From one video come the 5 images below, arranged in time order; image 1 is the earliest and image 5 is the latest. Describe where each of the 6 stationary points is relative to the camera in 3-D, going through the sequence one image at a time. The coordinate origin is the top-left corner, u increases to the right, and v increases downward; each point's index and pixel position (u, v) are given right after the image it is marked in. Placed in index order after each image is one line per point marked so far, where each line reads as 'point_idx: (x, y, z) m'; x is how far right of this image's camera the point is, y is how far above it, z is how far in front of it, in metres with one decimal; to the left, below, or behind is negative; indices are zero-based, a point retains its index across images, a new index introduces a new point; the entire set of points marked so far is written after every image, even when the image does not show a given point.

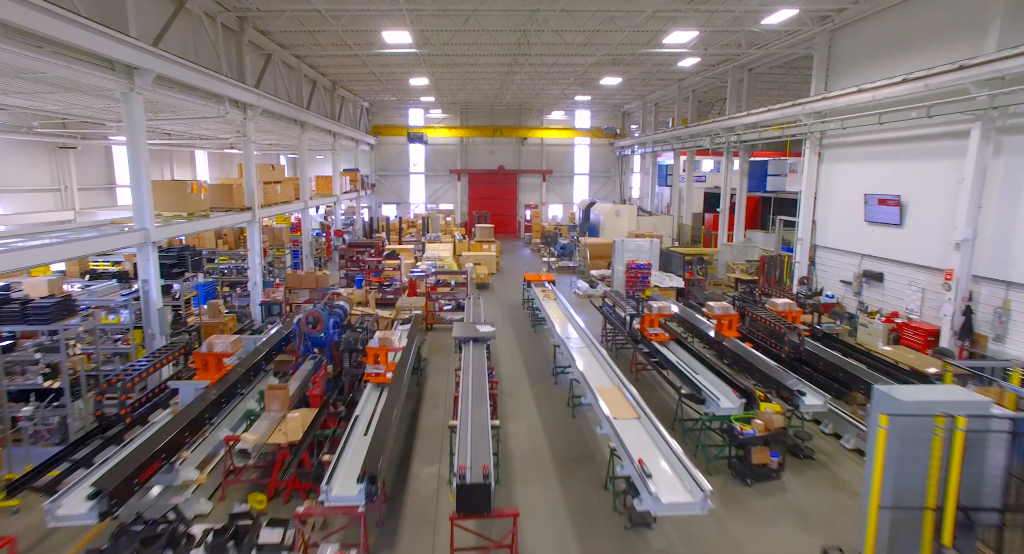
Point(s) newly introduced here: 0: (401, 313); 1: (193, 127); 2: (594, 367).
0: (-1.9, -0.6, +8.5) m
1: (-5.8, +2.7, +9.4) m
2: (+1.0, -1.1, +6.3) m
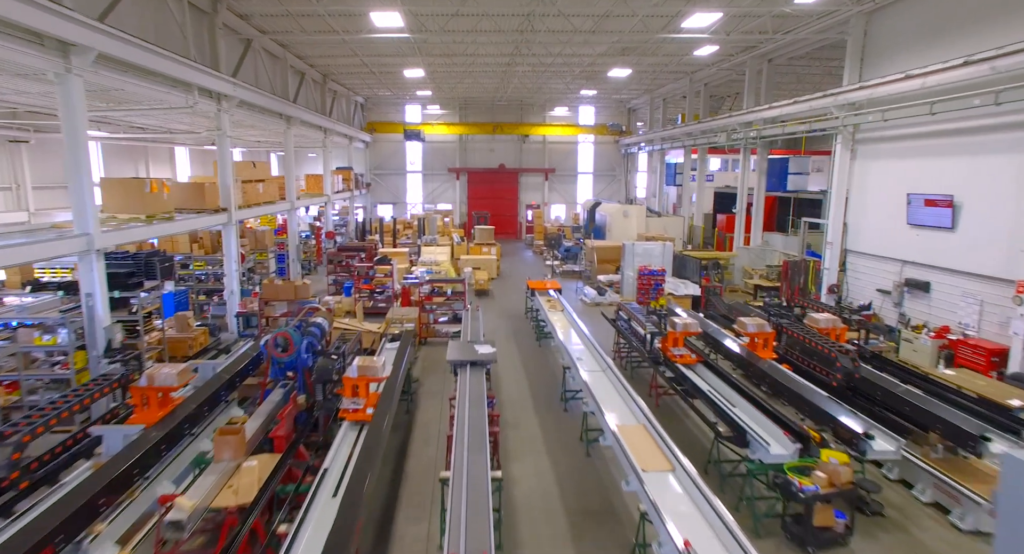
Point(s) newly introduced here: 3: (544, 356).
0: (-1.8, -0.8, +7.7) m
1: (-5.8, +2.6, +8.5) m
2: (+1.0, -1.2, +5.4) m
3: (+0.5, -1.2, +8.0) m
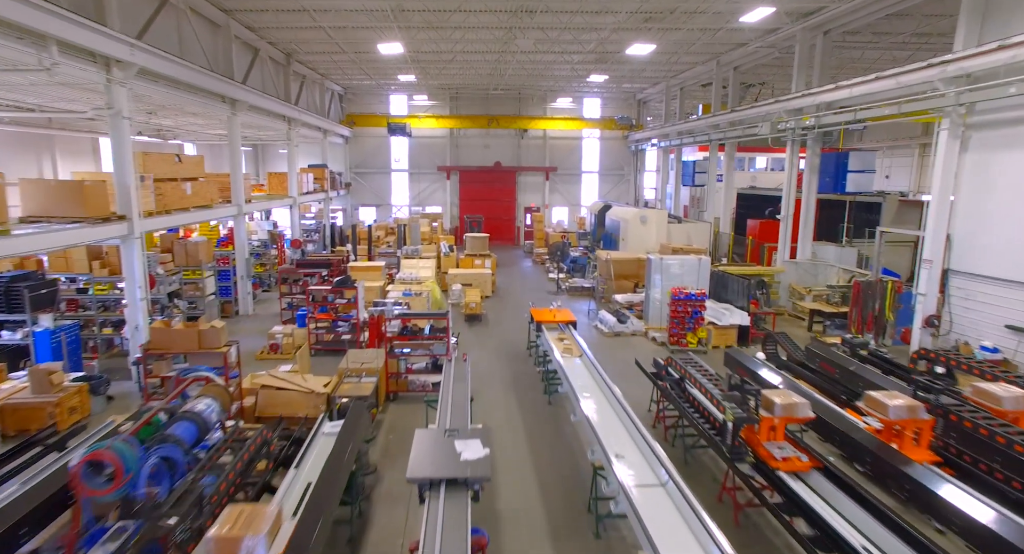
0: (-1.8, -1.1, +5.5) m
1: (-5.8, +2.2, +6.3) m
2: (+1.0, -1.6, +3.3) m
3: (+0.5, -1.6, +5.8) m
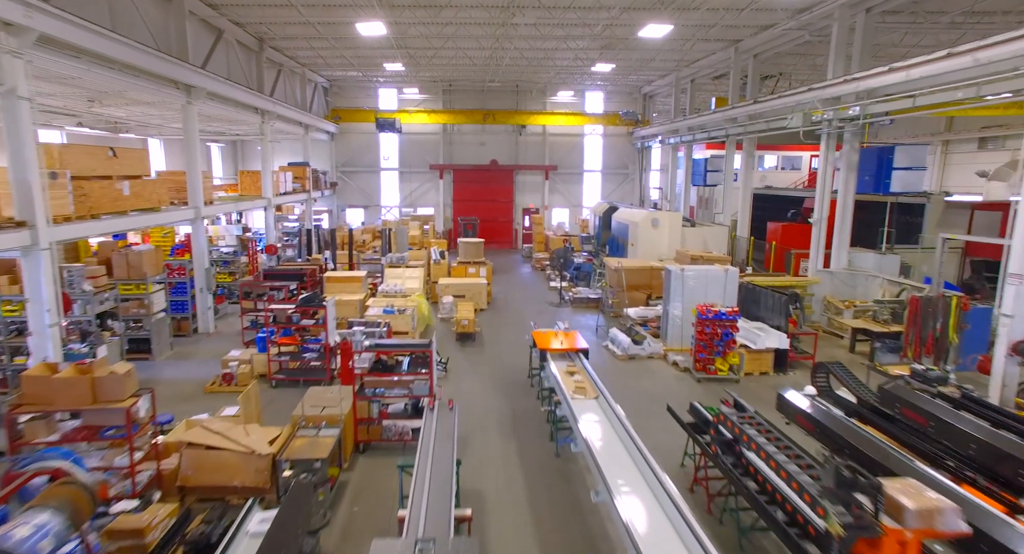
0: (-1.8, -1.4, +4.3) m
1: (-5.8, +2.0, +5.0) m
2: (+1.1, -1.8, +2.0) m
3: (+0.5, -1.8, +4.6) m
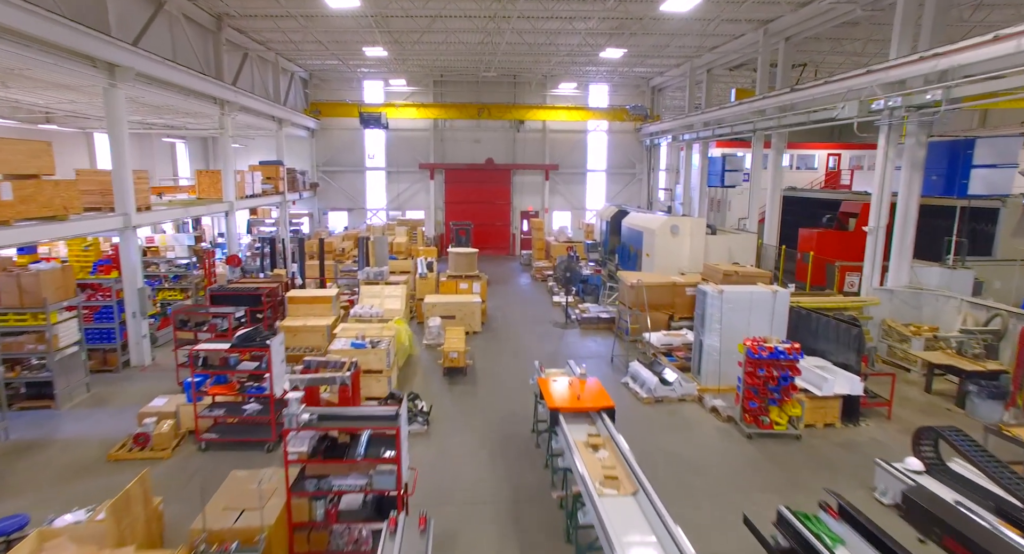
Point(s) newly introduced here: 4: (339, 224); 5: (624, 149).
0: (-1.8, -1.7, +2.7) m
1: (-5.8, +1.7, +3.4) m
2: (+1.1, -2.1, +0.5) m
3: (+0.5, -2.1, +3.1) m
4: (-5.7, +1.7, +16.6) m
5: (+3.7, +4.3, +17.1) m
